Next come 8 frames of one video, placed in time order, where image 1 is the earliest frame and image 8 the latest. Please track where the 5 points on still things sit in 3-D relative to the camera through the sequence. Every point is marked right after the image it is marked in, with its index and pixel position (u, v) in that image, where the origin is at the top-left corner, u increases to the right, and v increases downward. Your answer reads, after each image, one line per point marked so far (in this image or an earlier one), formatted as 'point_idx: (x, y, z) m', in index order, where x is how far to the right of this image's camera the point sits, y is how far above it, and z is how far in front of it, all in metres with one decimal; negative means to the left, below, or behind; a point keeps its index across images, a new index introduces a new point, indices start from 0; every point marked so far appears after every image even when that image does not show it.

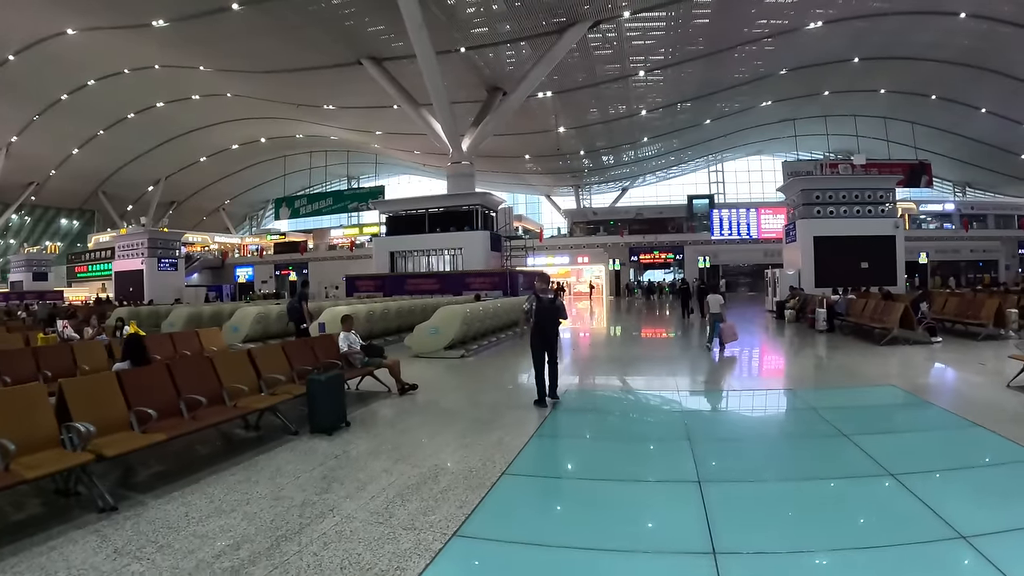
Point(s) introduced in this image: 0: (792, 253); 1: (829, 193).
0: (+9.3, +1.2, +18.1) m
1: (+9.9, +3.0, +17.1) m
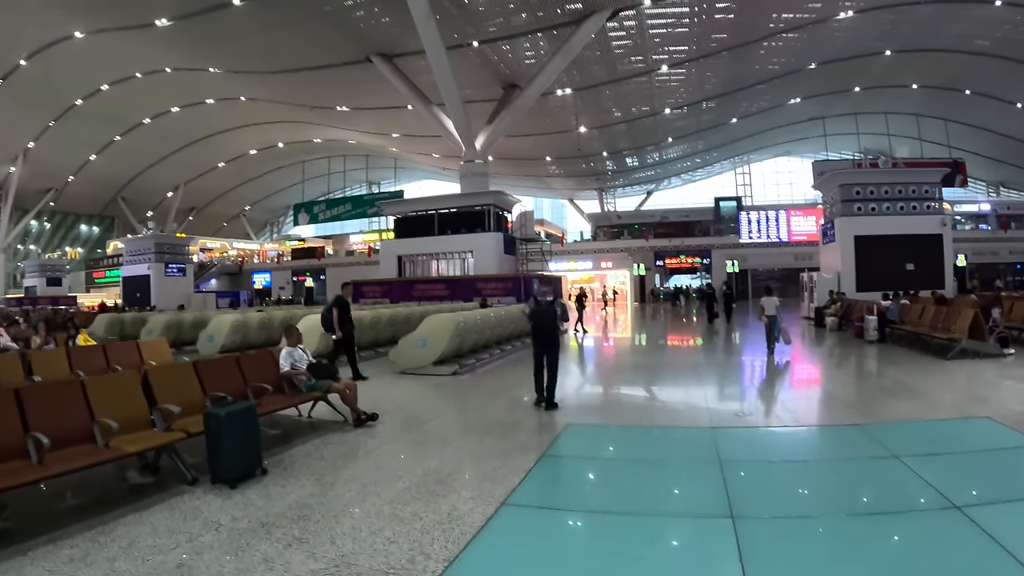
0: (+9.7, +1.0, +16.6) m
1: (+10.3, +2.9, +15.6) m
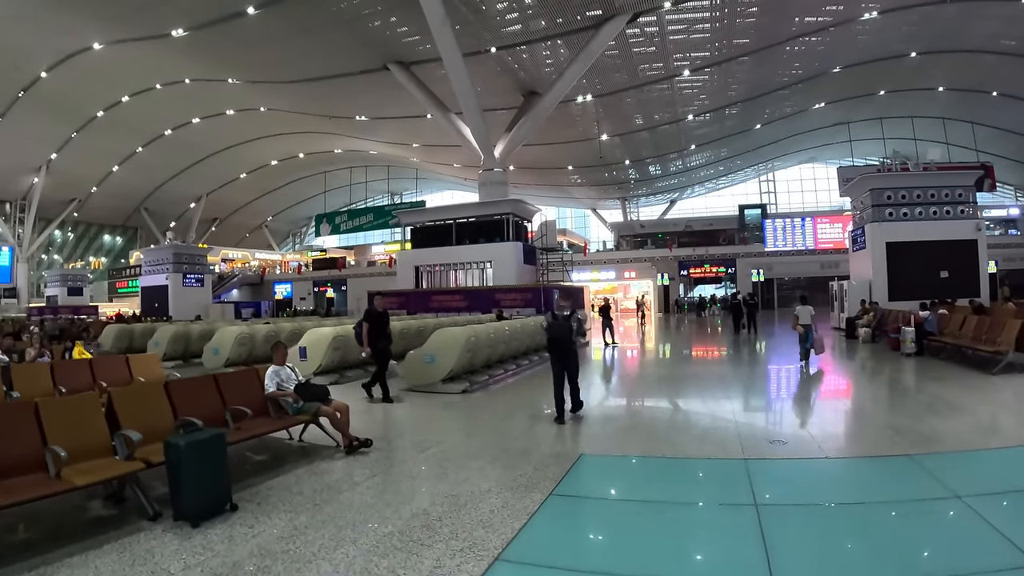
0: (+10.2, +0.7, +15.9) m
1: (+10.8, +2.6, +14.8) m
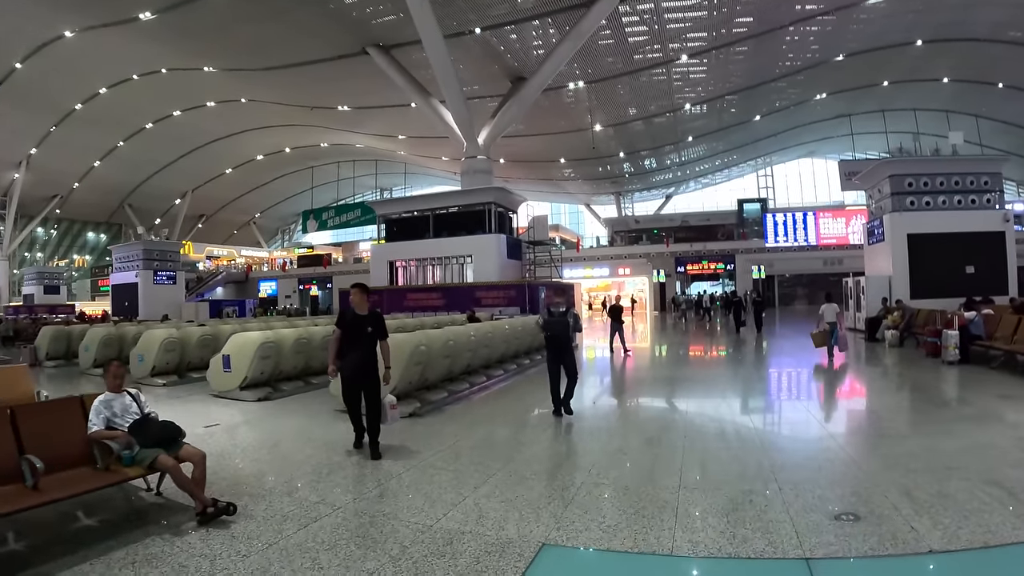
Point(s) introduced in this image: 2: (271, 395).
0: (+9.8, +0.8, +14.7) m
1: (+10.4, +2.7, +13.6) m
2: (-2.6, -1.2, +5.7) m
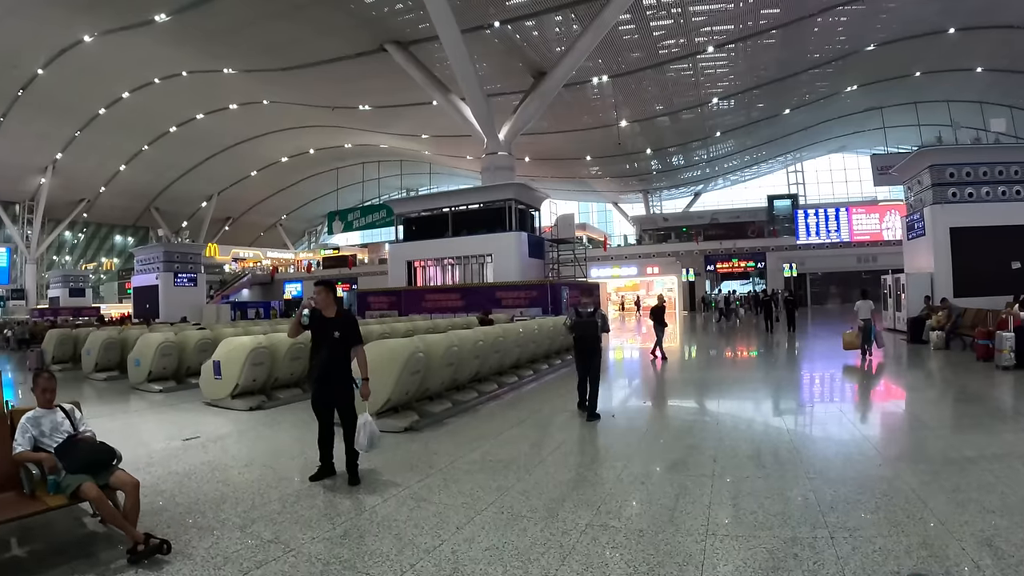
0: (+10.3, +0.9, +13.7) m
1: (+10.8, +2.8, +12.6) m
2: (-2.5, -1.2, +5.4) m
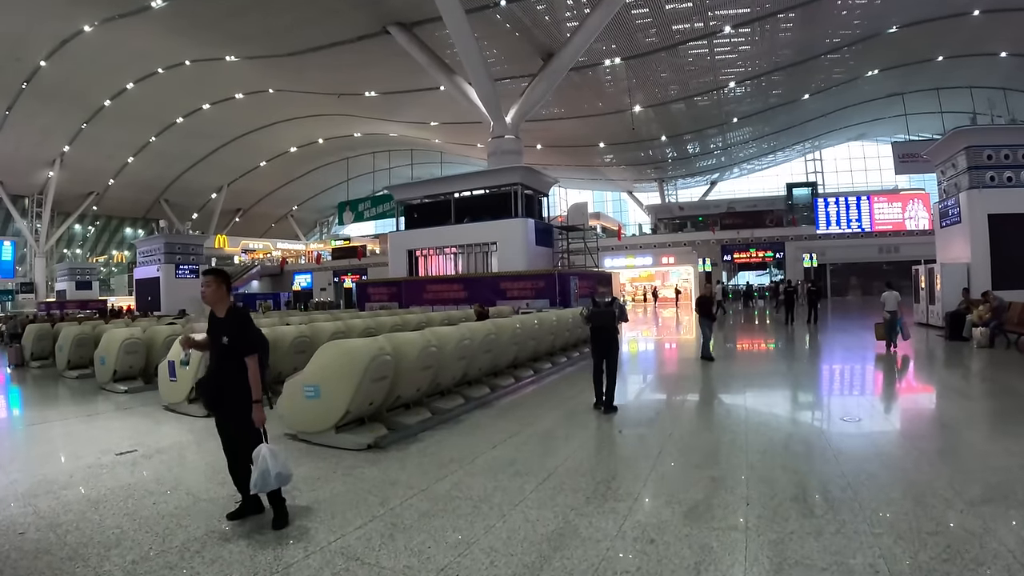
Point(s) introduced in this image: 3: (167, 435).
0: (+10.5, +1.1, +12.7) m
1: (+10.9, +3.0, +11.6) m
2: (-2.5, -1.1, +4.7) m
3: (-2.7, -1.2, +4.2) m
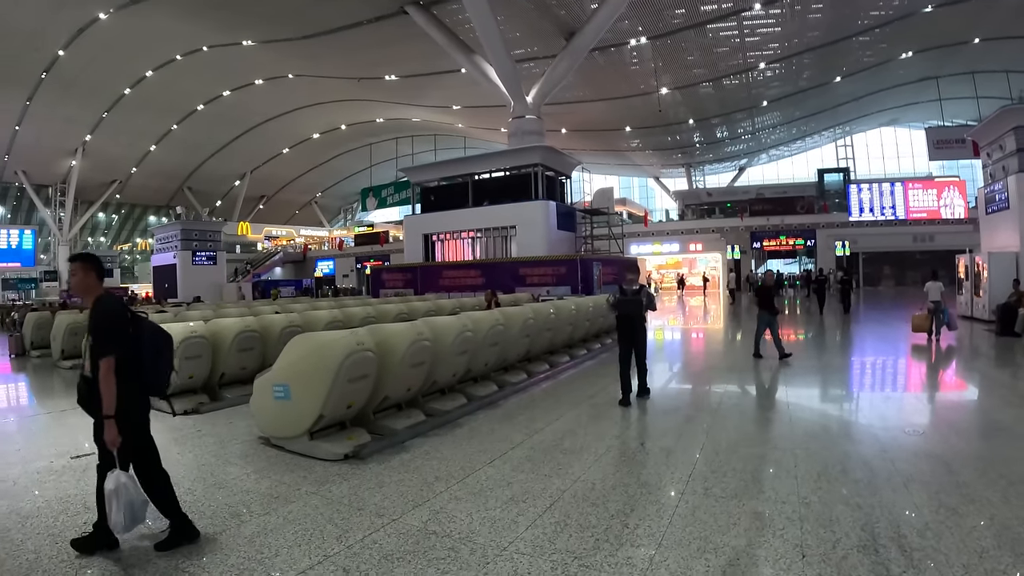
0: (+10.9, +1.4, +11.7) m
1: (+11.3, +3.2, +10.5) m
2: (-2.5, -1.0, +4.3) m
3: (-2.7, -1.1, +3.8) m
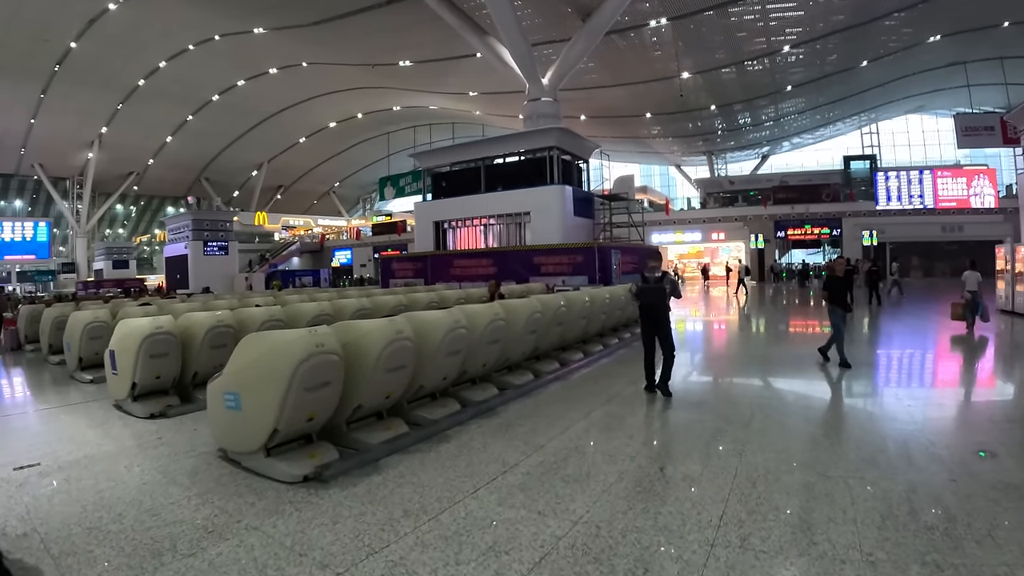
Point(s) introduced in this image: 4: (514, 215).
0: (+11.2, +1.6, +10.8) m
1: (+11.5, +3.4, +9.5) m
2: (-2.5, -0.9, +3.9) m
3: (-2.7, -1.0, +3.4) m
4: (+0.1, +2.2, +17.0) m
